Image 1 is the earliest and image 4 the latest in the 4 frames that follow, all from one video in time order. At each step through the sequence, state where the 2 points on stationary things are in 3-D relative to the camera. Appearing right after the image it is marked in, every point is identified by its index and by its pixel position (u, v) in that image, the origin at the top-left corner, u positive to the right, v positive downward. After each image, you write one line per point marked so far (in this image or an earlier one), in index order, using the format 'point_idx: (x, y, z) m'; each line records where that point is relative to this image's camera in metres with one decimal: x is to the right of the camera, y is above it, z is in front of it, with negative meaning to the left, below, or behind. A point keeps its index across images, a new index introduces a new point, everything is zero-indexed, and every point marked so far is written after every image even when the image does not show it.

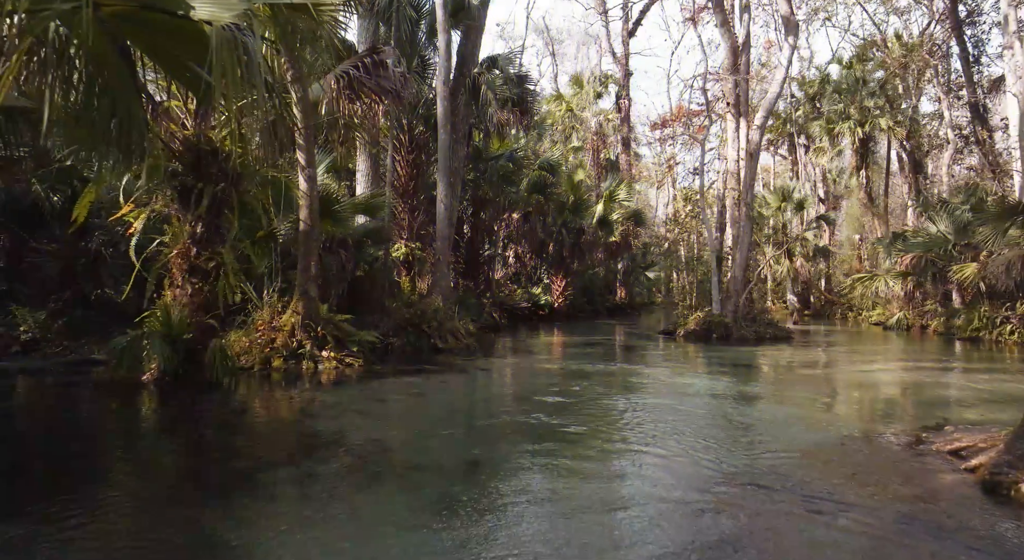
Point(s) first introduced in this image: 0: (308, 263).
0: (-2.5, +0.2, +9.1) m
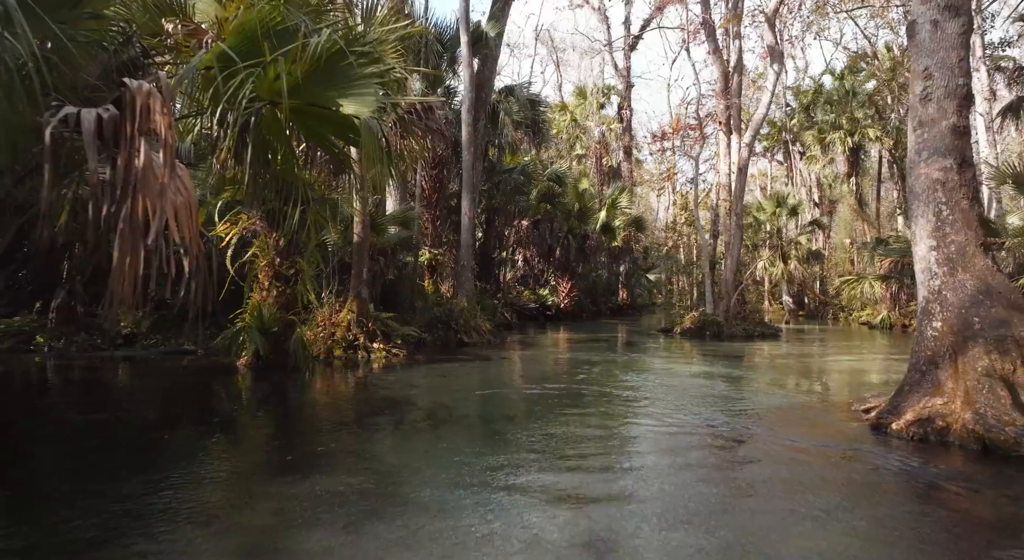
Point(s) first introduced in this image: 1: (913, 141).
0: (-2.2, +0.2, +10.9) m
1: (+3.2, +1.1, +5.8) m
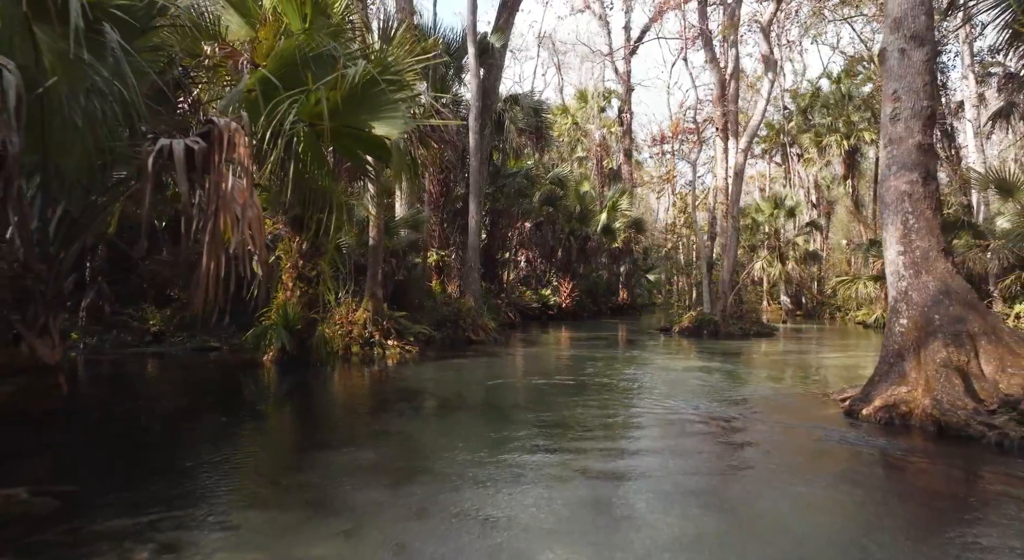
0: (-2.1, +0.1, +11.5) m
1: (+3.3, +1.1, +6.4) m
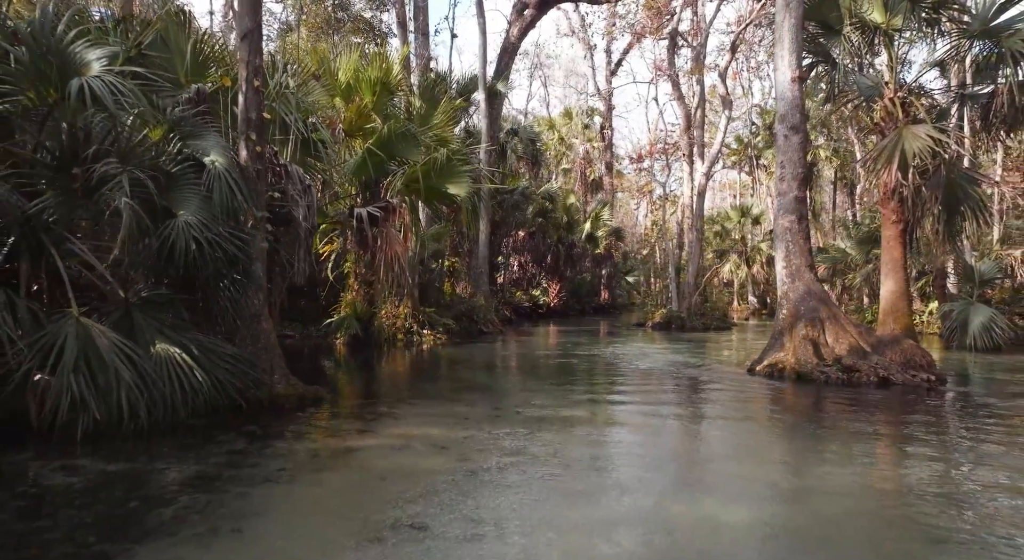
0: (-2.0, +0.1, +14.7) m
1: (+3.5, +1.0, +9.8) m
